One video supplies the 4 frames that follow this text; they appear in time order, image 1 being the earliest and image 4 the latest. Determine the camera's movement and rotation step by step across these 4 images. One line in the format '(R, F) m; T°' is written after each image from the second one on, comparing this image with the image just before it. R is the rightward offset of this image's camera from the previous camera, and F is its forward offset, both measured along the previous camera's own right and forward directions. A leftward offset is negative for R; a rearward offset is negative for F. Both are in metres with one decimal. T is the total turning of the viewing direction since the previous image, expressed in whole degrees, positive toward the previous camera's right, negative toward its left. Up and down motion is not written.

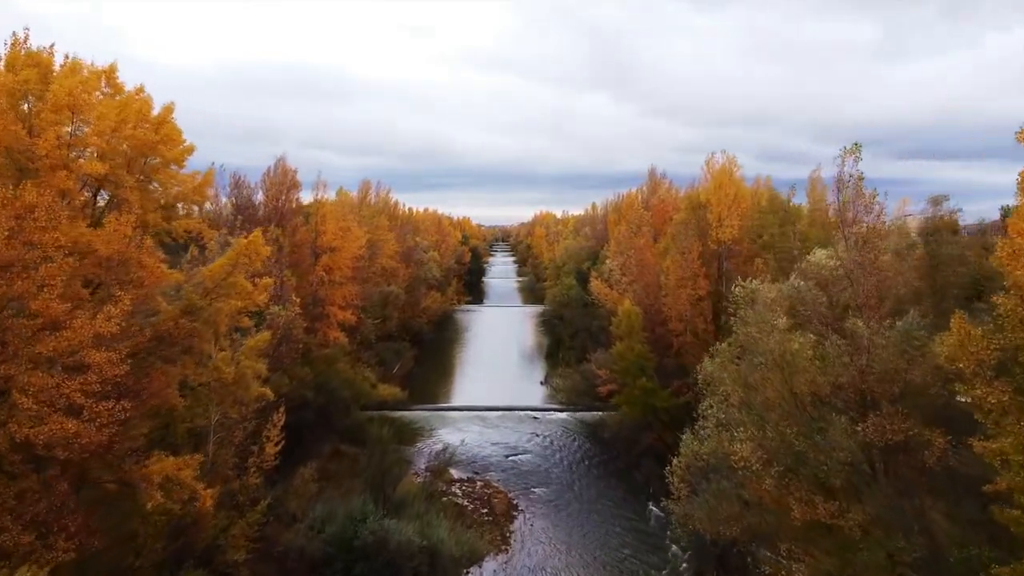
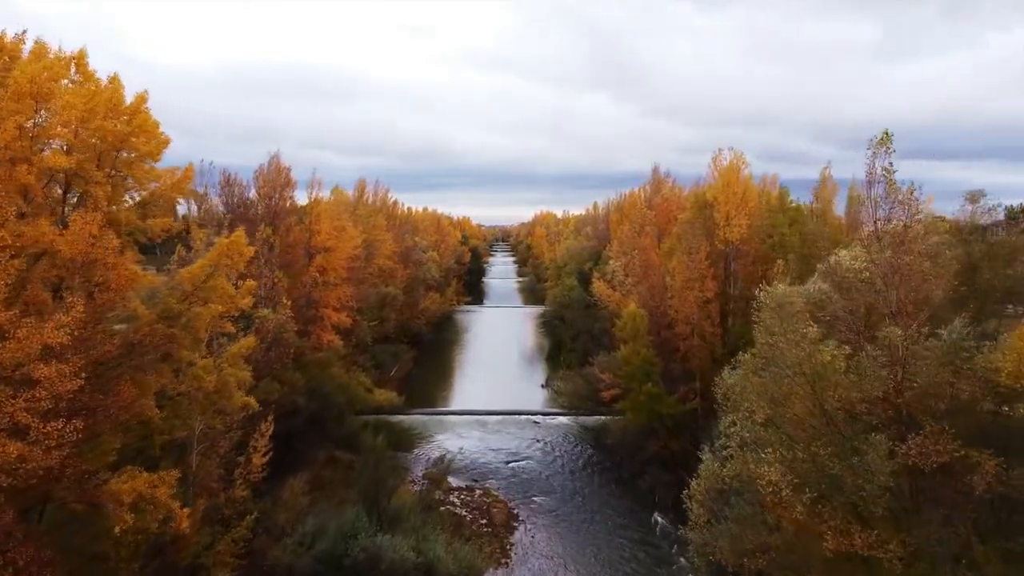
(0.0, +0.9) m; 0°
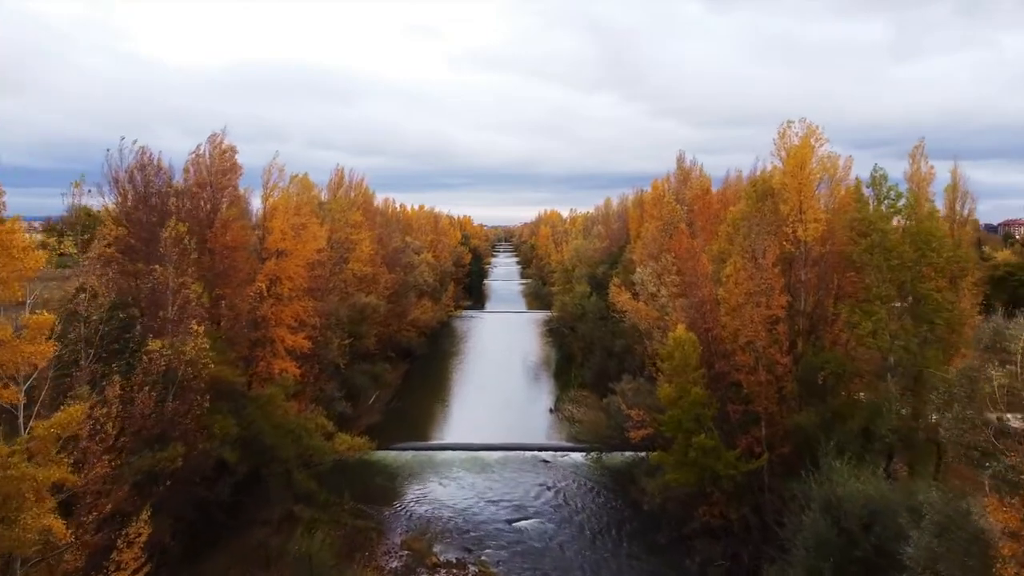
(-0.1, +5.8) m; 0°
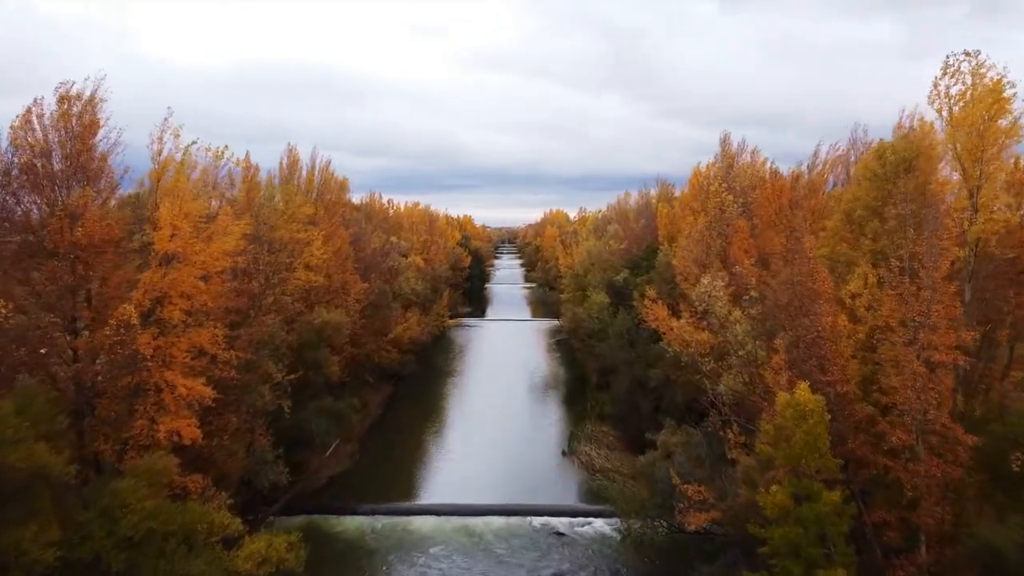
(0.0, +6.8) m; 0°
